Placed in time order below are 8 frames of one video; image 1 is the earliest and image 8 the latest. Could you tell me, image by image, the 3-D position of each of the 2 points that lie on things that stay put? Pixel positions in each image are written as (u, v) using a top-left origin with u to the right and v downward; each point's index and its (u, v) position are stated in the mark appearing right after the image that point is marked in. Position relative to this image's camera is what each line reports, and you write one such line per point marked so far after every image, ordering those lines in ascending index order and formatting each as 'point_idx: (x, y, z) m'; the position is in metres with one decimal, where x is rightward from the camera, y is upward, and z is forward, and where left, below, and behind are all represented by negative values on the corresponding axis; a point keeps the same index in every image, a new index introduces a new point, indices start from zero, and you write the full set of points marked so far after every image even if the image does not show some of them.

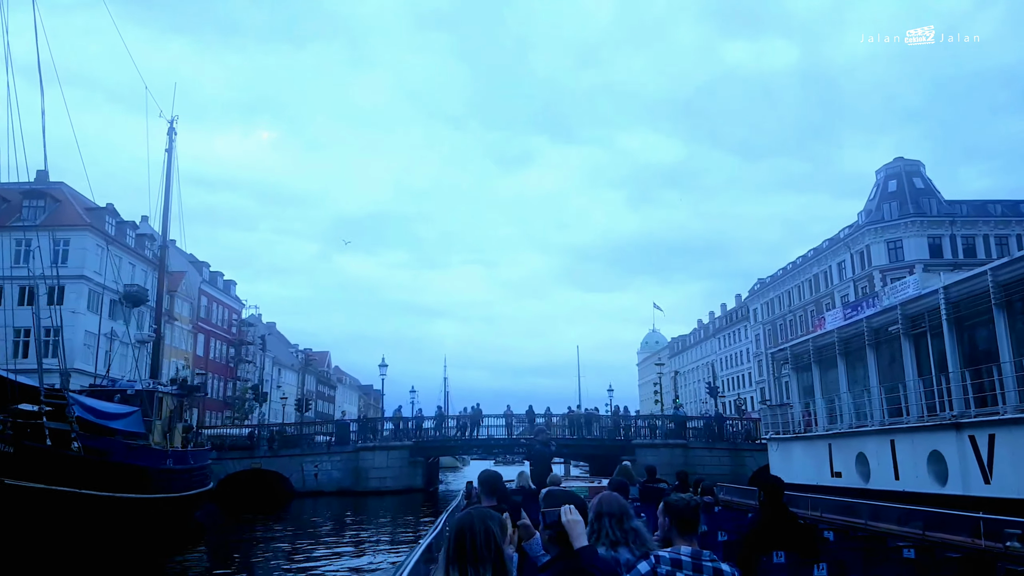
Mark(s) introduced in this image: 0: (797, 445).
0: (+7.6, -4.2, +20.0) m
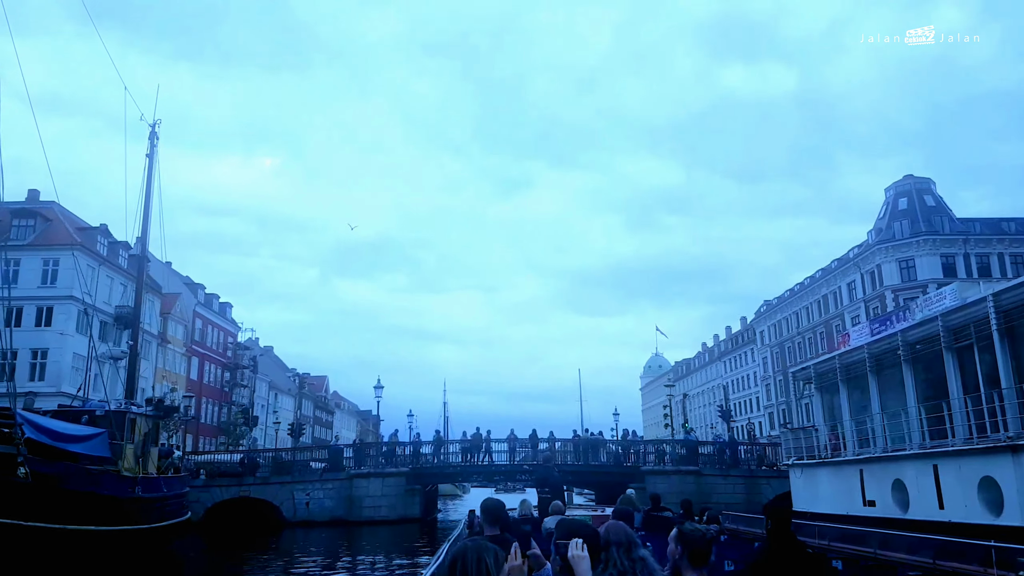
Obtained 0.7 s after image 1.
0: (+7.7, -4.5, +18.5) m
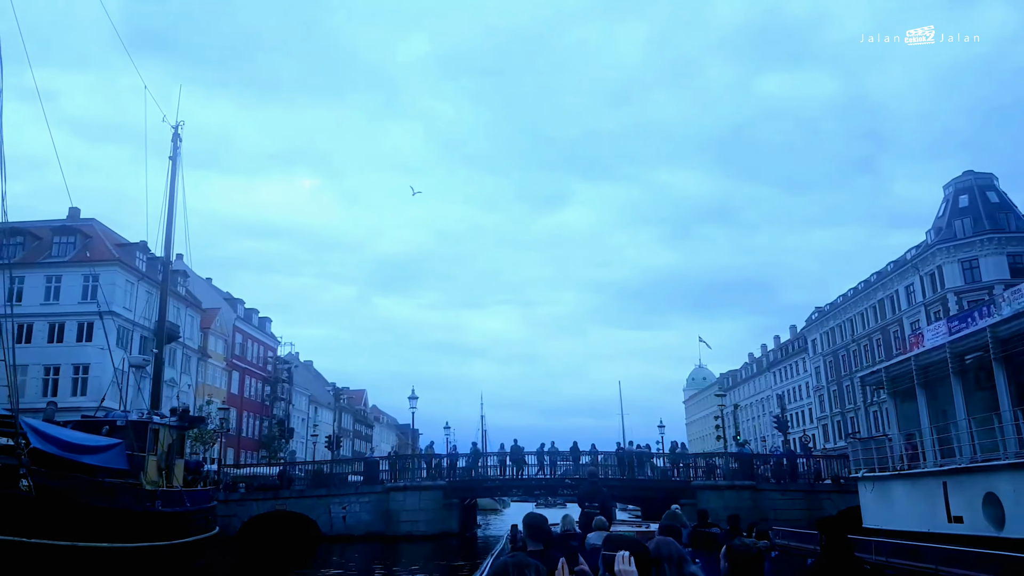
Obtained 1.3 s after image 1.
0: (+8.7, -4.4, +16.8) m
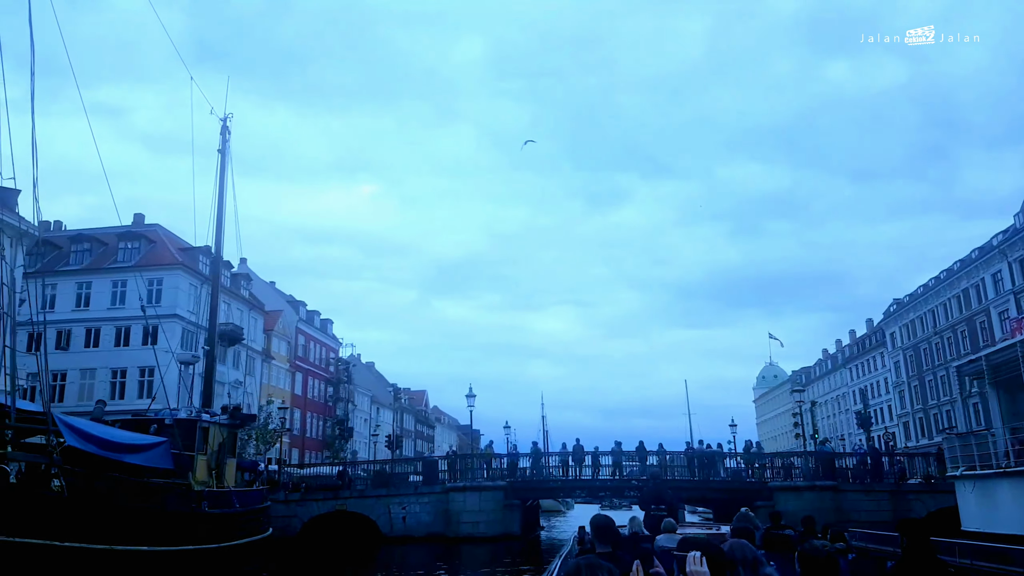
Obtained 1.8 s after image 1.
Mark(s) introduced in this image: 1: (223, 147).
0: (+9.9, -3.9, +15.1) m
1: (-7.6, +3.7, +19.8) m
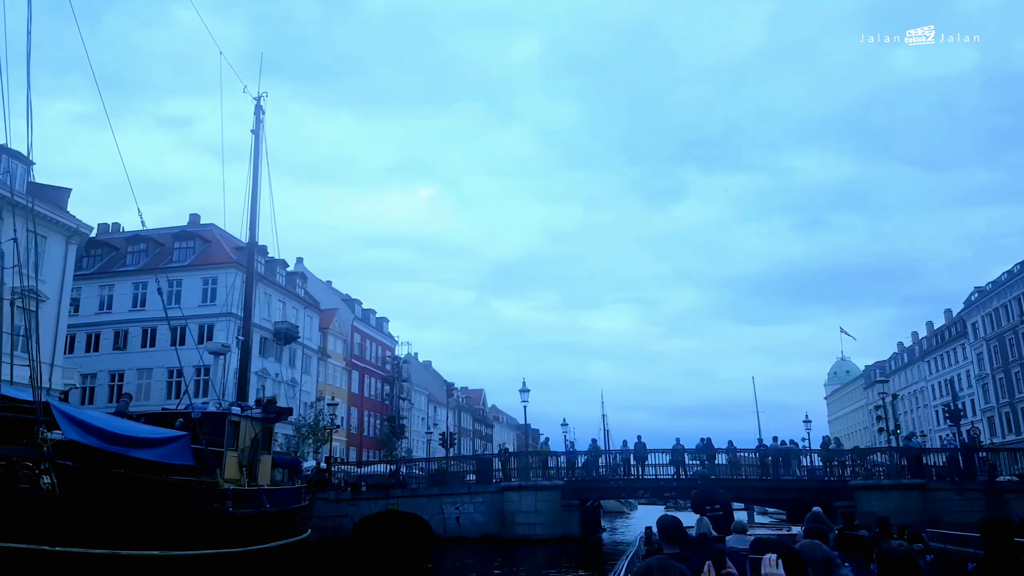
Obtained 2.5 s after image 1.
0: (+10.9, -3.3, +12.8) m
1: (-6.4, +4.0, +18.8) m
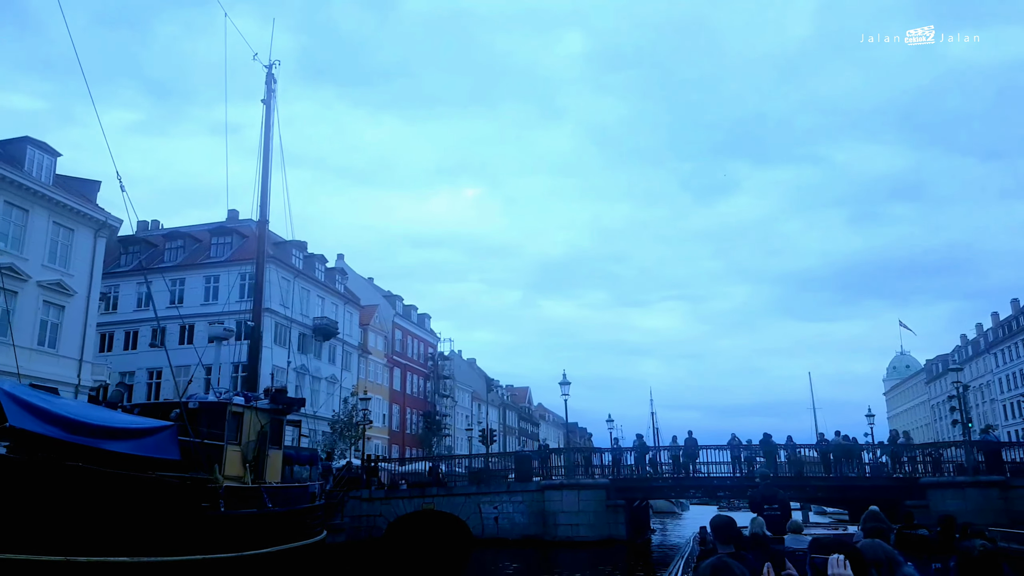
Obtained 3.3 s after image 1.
0: (+11.3, -2.7, +10.5) m
1: (-5.6, +4.4, +17.4) m
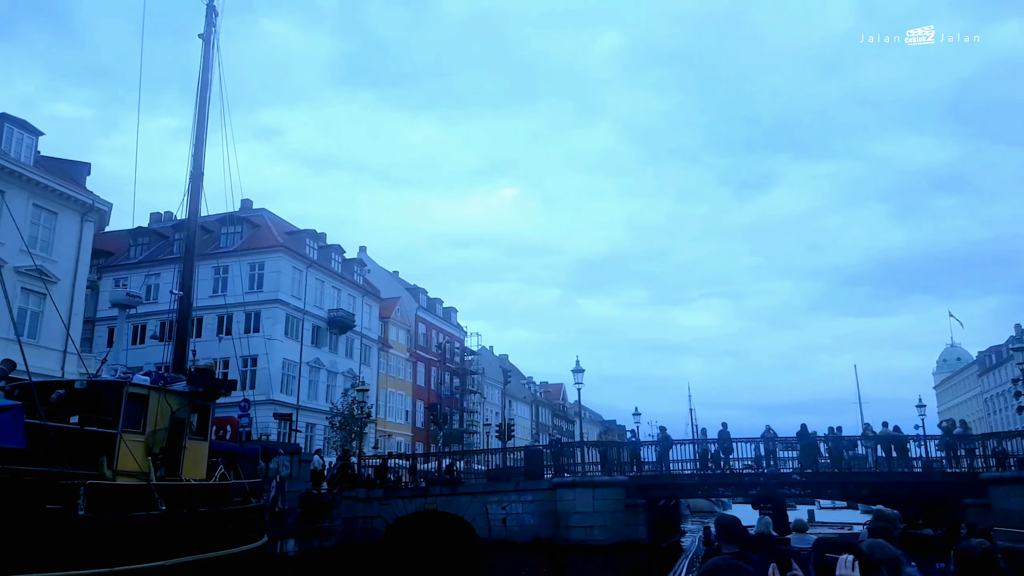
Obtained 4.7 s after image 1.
0: (+10.6, -1.8, +7.3) m
1: (-6.1, +5.1, +15.1) m
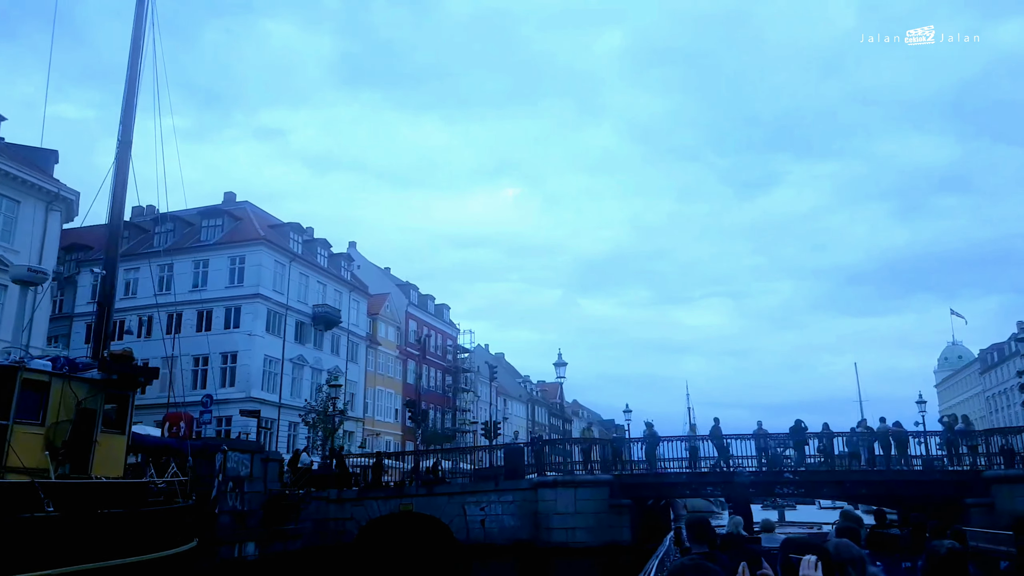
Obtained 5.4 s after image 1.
0: (+9.9, -1.5, +6.1) m
1: (-6.8, +5.4, +13.9) m
